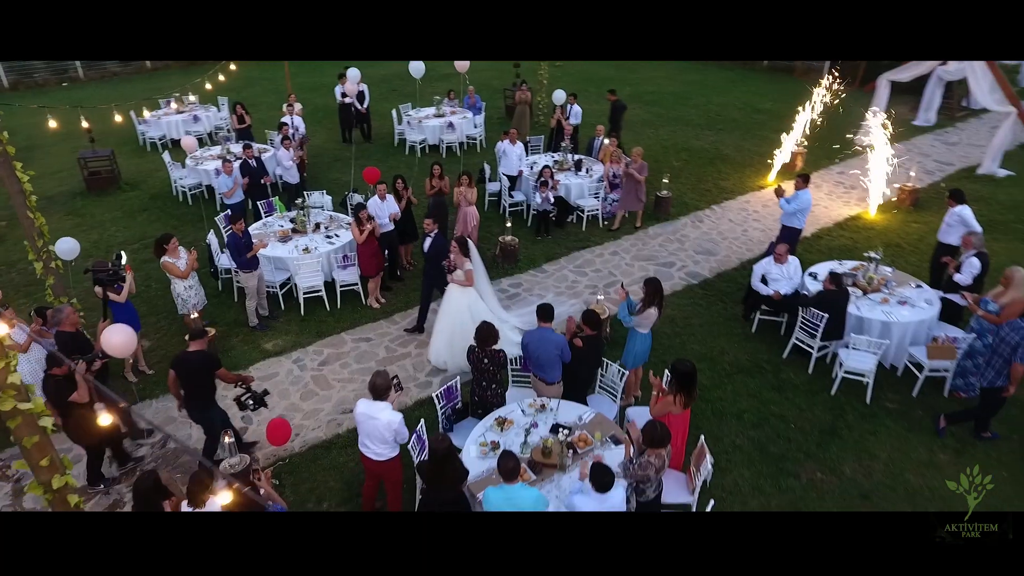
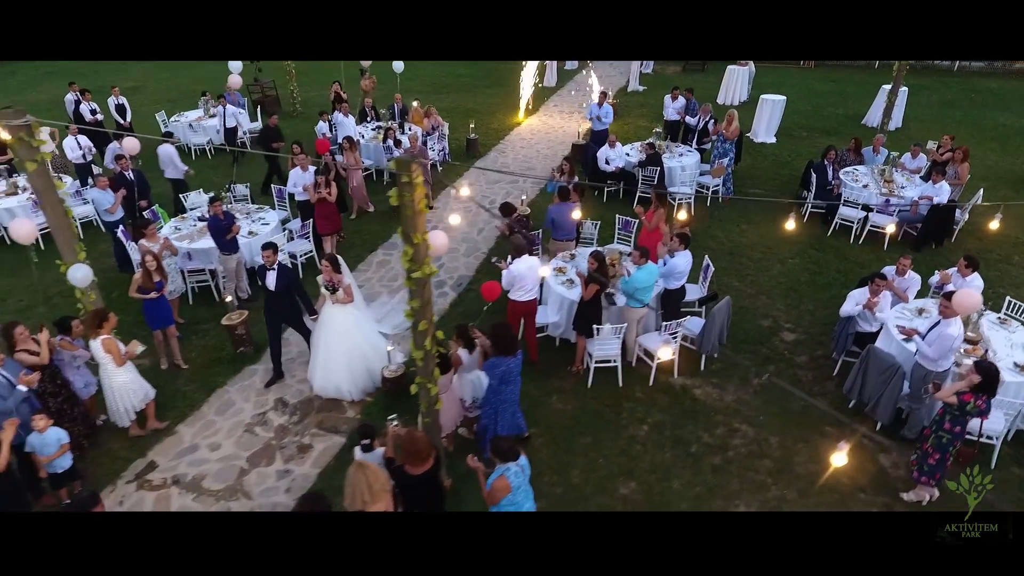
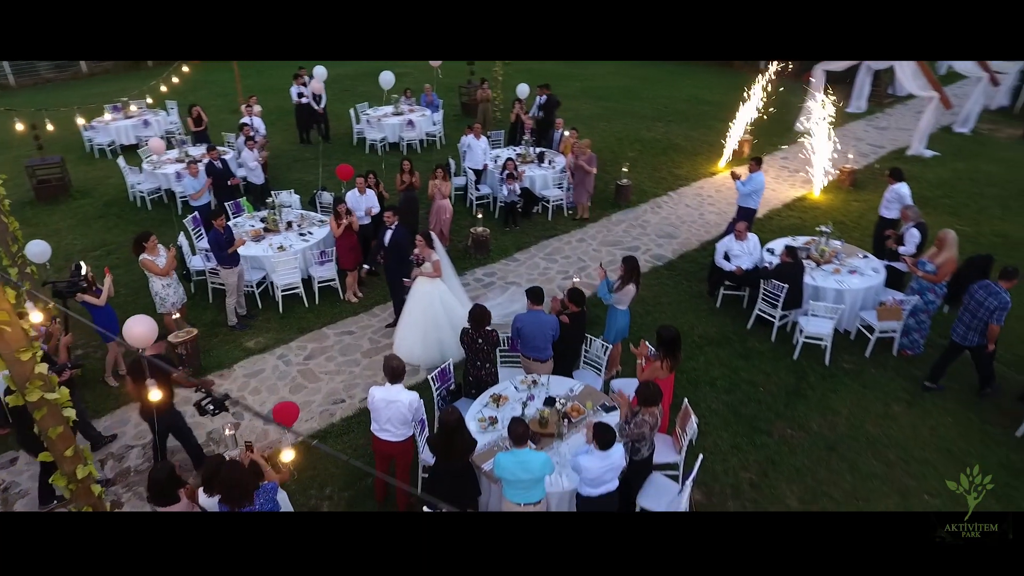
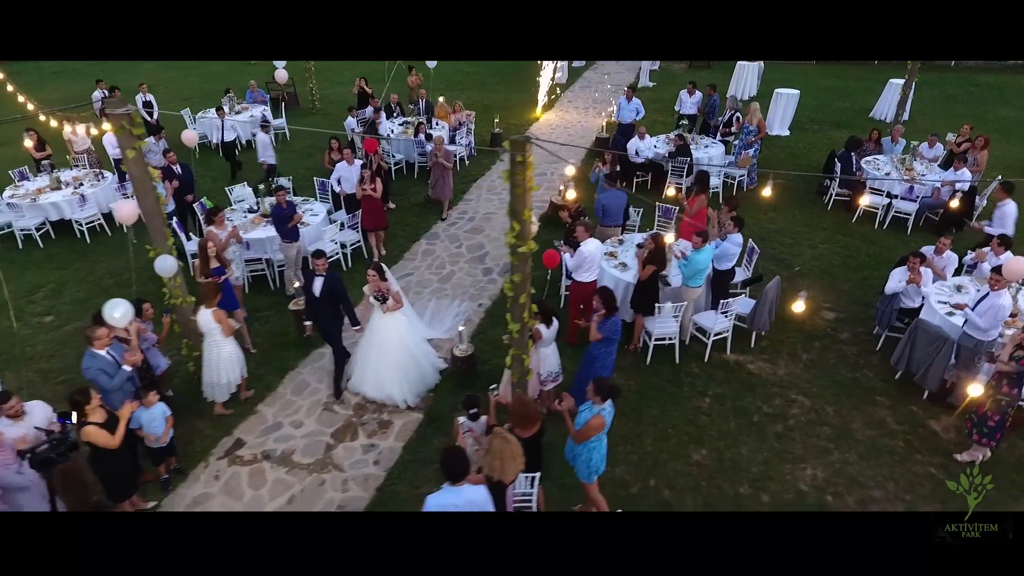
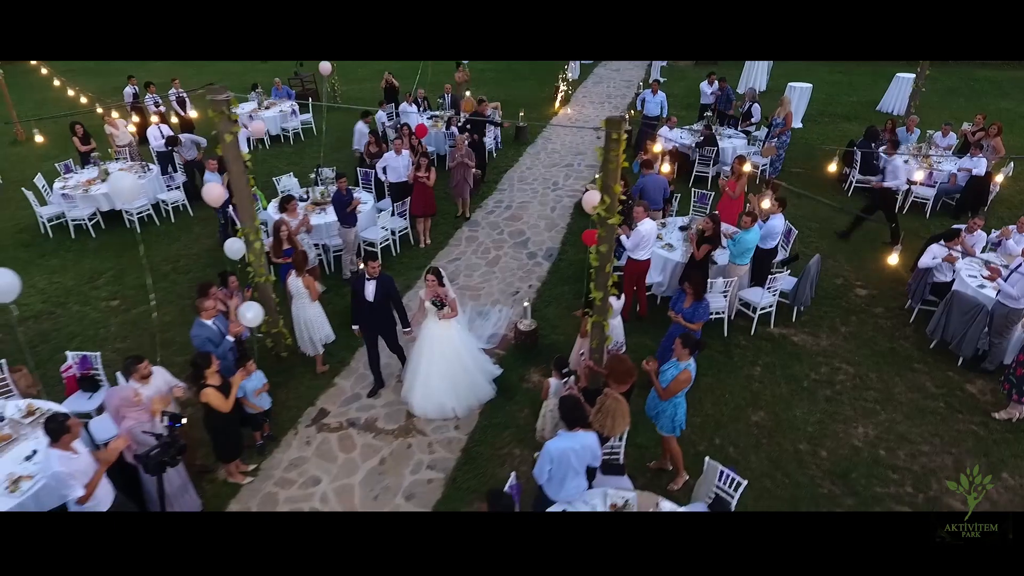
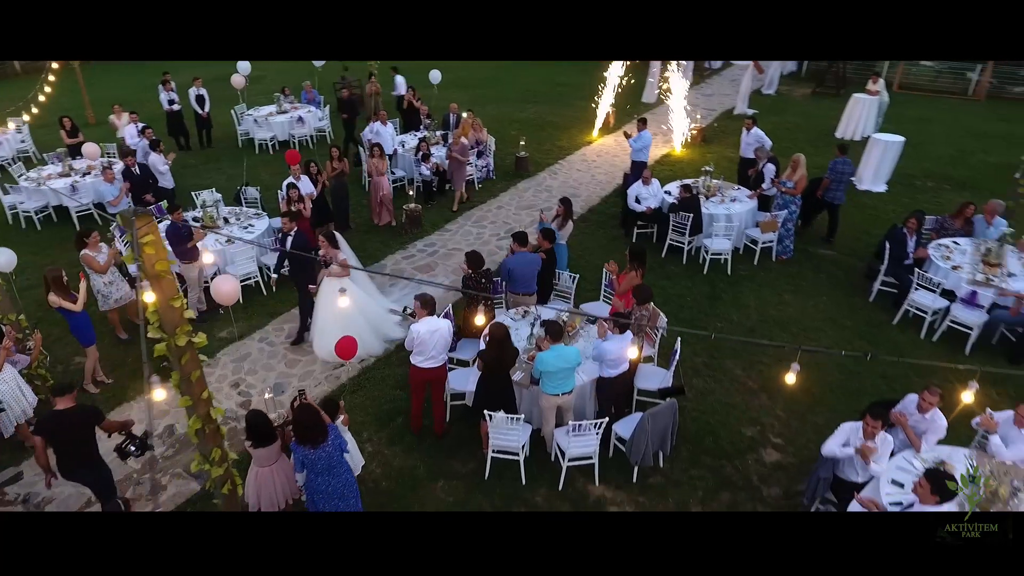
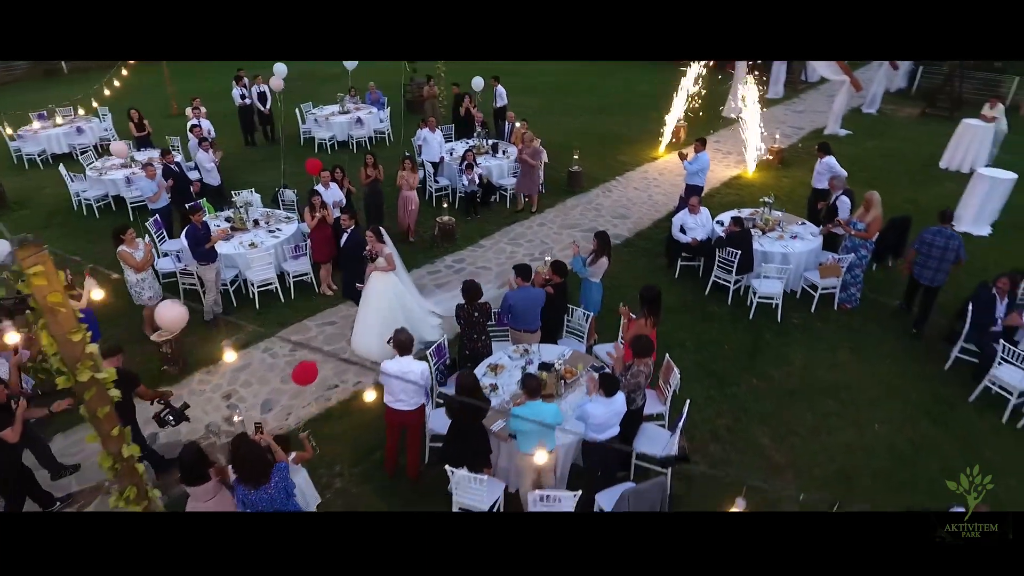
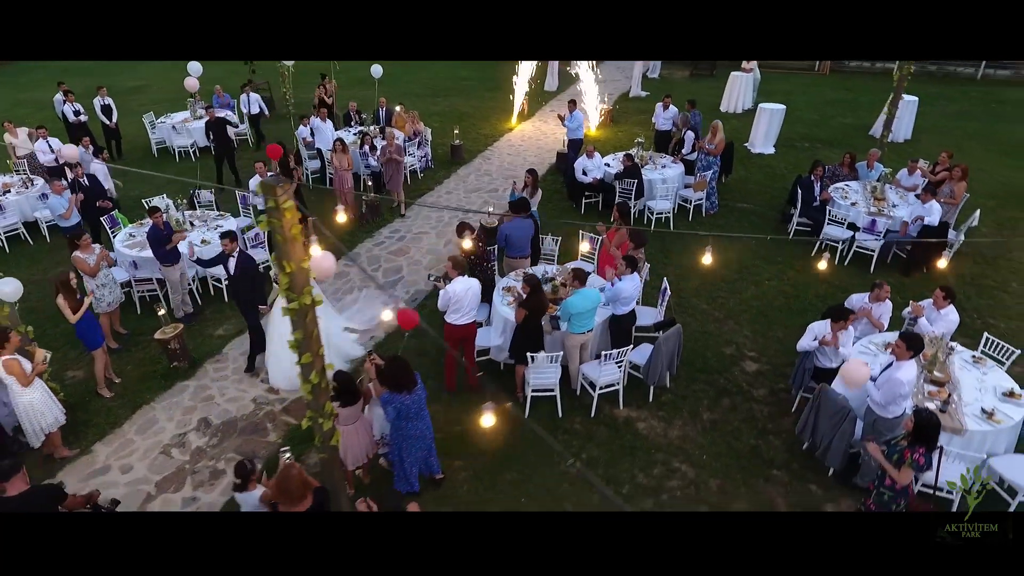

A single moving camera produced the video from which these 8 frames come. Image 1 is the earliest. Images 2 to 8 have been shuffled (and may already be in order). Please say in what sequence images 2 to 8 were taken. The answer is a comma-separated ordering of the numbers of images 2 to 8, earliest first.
3, 7, 6, 8, 2, 4, 5
